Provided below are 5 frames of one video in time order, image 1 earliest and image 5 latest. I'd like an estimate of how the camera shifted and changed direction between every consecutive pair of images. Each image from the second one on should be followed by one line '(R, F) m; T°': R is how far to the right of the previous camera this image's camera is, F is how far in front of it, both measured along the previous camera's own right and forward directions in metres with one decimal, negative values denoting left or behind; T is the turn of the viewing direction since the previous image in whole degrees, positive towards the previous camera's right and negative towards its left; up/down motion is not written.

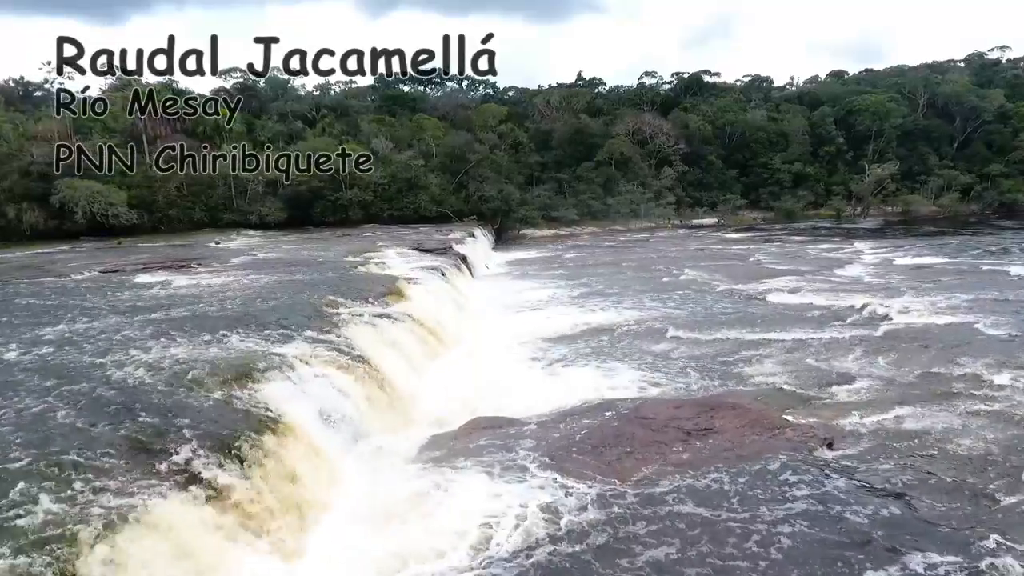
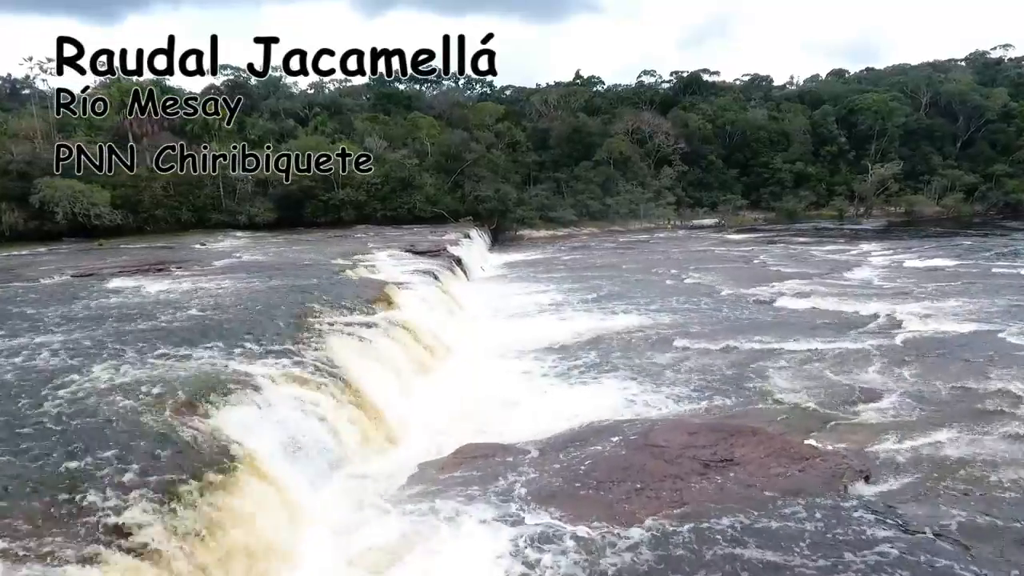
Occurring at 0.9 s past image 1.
(0.0, +0.8) m; 0°
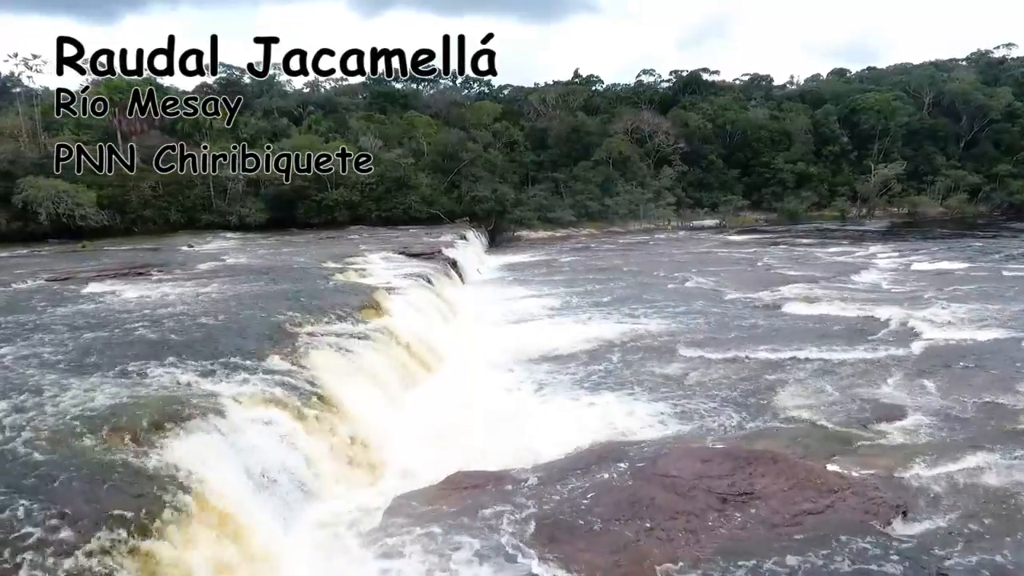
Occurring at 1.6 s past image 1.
(0.0, +0.7) m; 0°
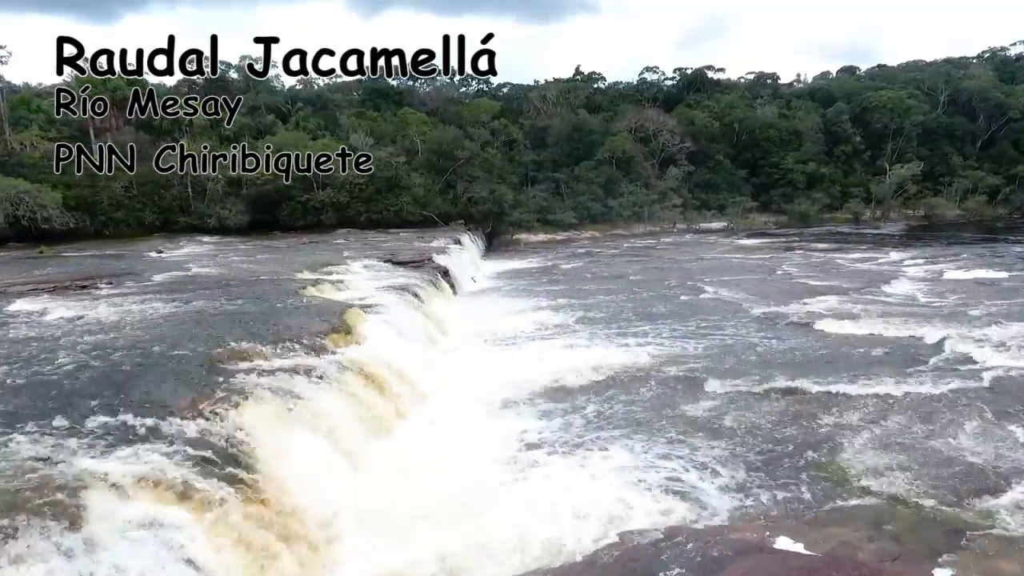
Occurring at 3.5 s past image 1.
(+0.1, +1.8) m; 0°
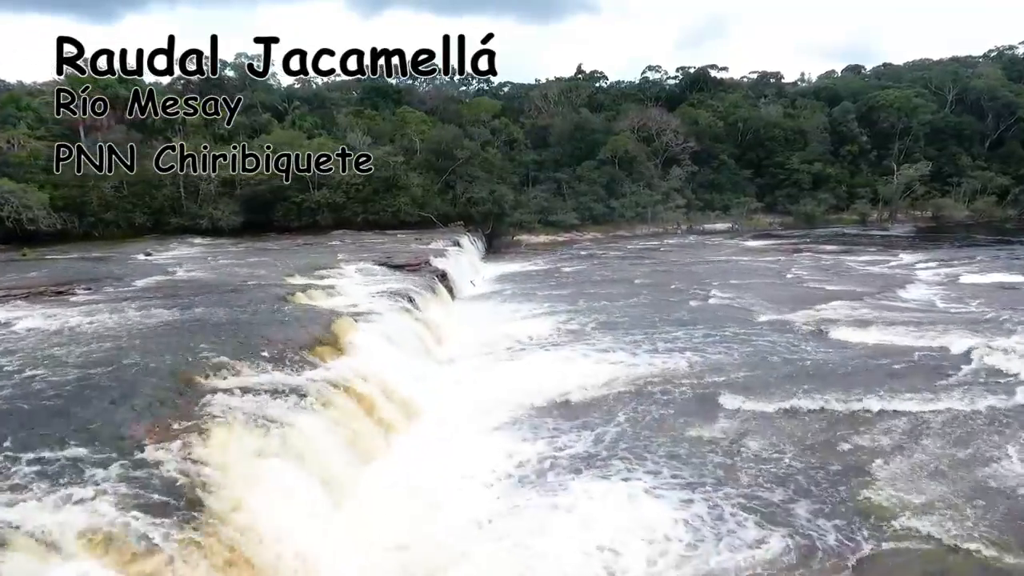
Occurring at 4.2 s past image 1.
(0.0, +0.7) m; 0°
